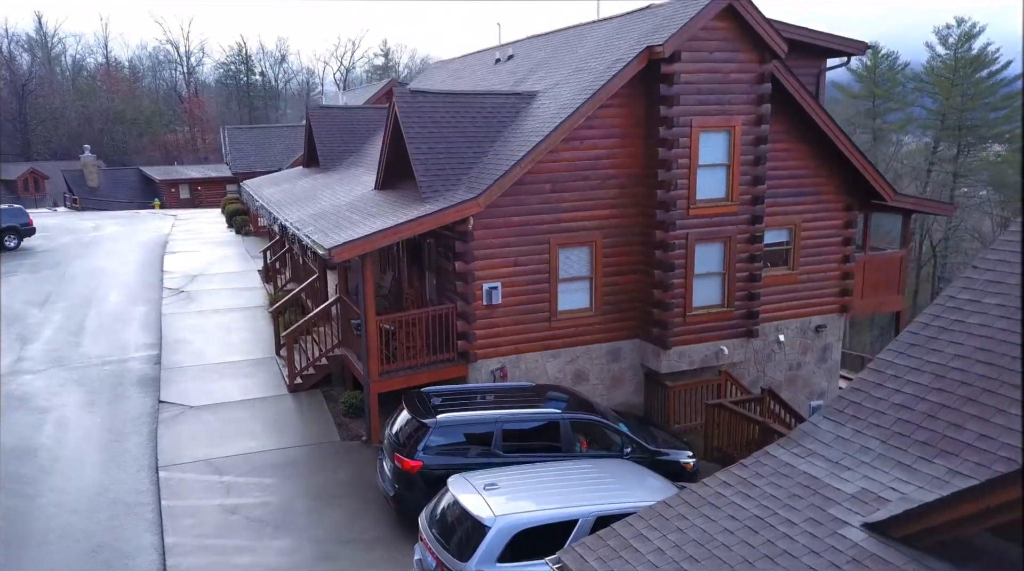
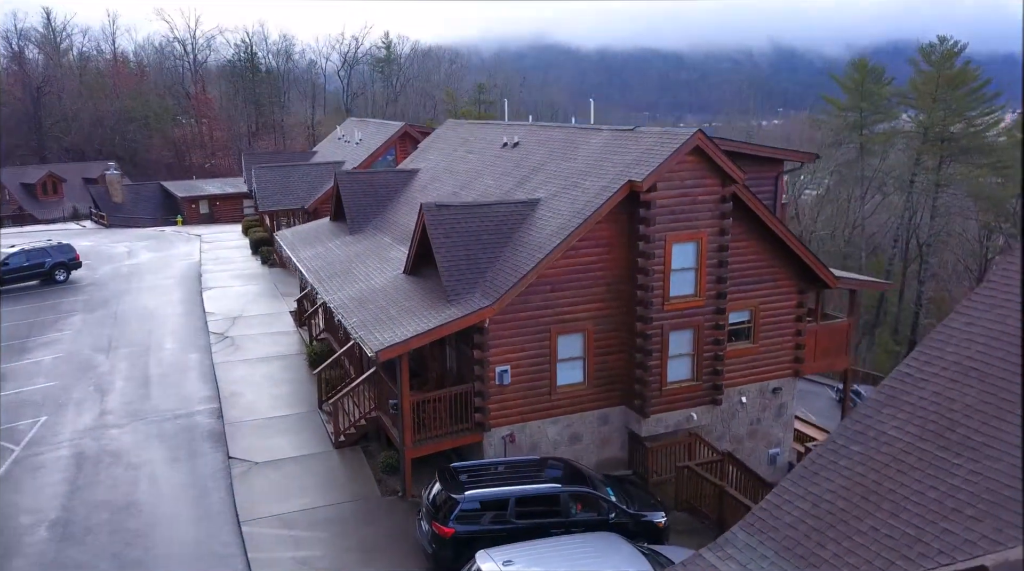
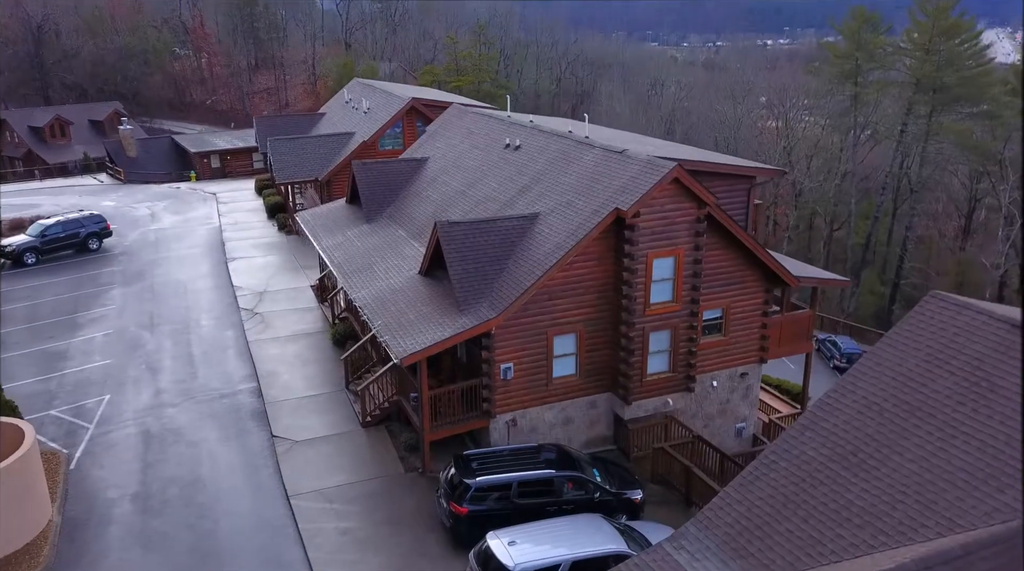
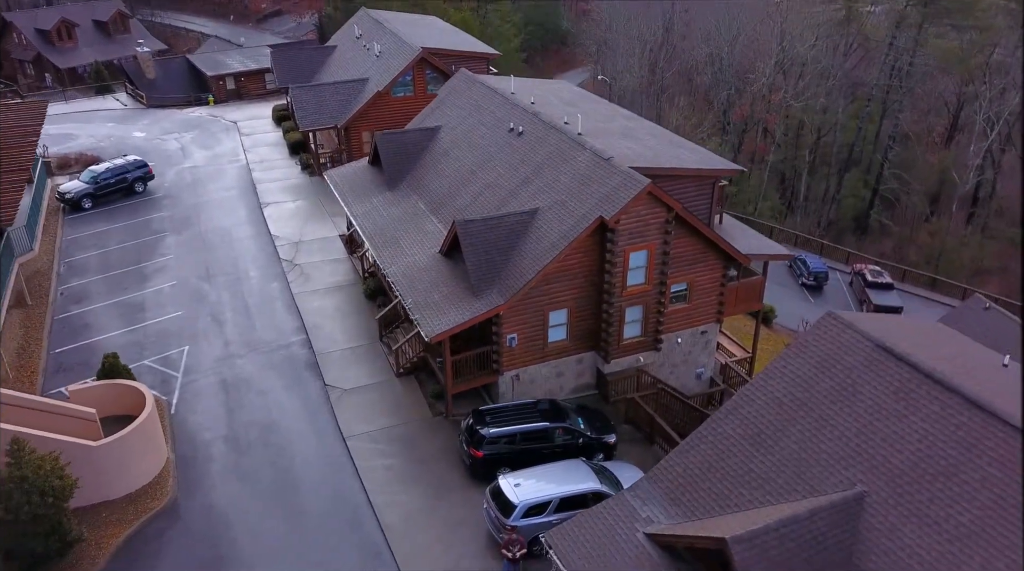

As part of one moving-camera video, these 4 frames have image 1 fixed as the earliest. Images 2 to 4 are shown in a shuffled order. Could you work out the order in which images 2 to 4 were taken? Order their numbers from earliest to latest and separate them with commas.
2, 3, 4
